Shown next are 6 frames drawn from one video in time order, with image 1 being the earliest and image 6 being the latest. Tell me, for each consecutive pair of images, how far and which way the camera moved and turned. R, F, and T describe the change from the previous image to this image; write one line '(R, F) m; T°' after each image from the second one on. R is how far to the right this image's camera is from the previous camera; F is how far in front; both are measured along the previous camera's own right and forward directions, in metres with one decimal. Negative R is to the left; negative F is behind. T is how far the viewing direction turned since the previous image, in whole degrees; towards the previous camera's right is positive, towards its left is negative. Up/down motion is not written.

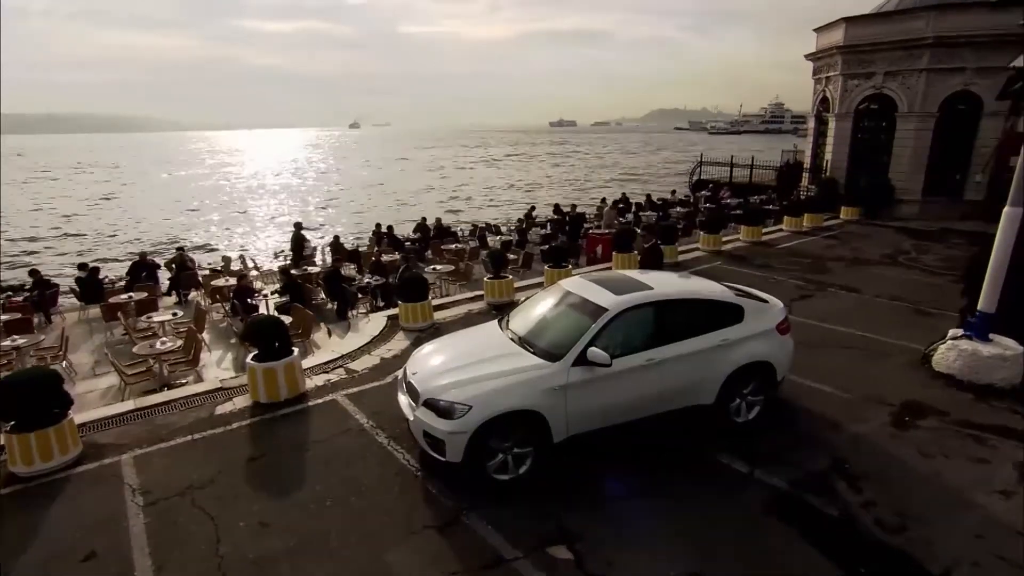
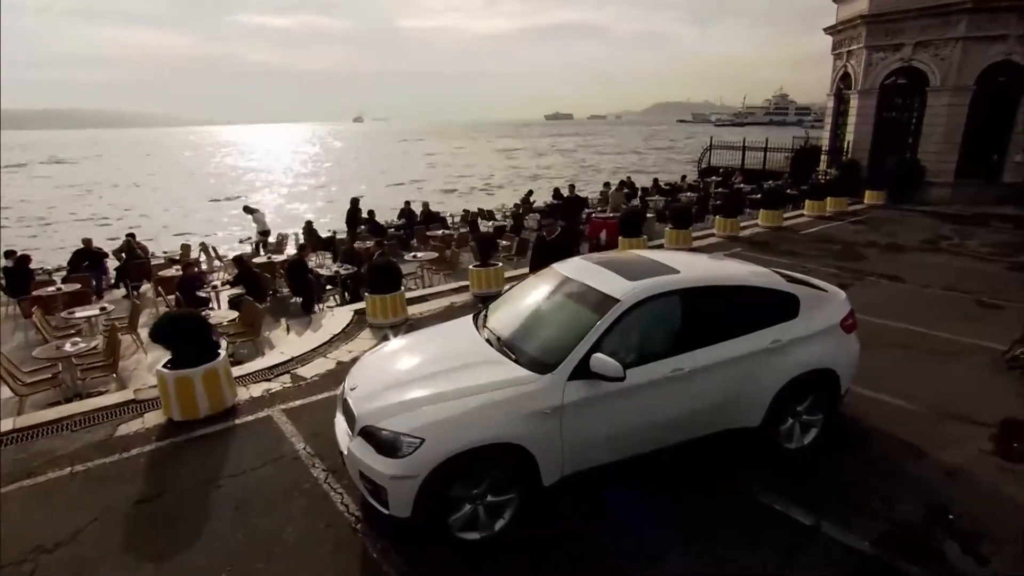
(+0.2, +1.7) m; 0°
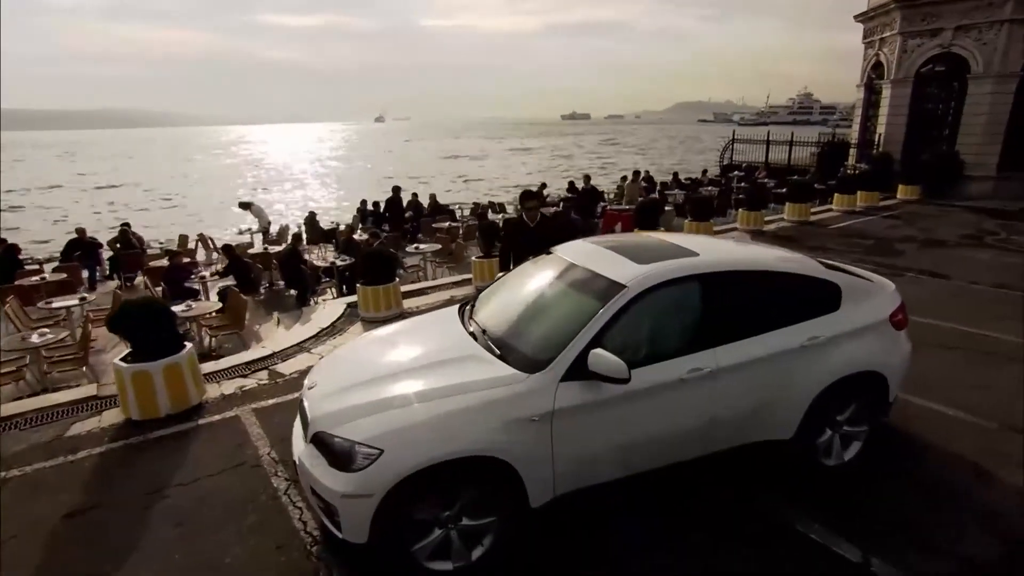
(+0.2, +0.7) m; -2°
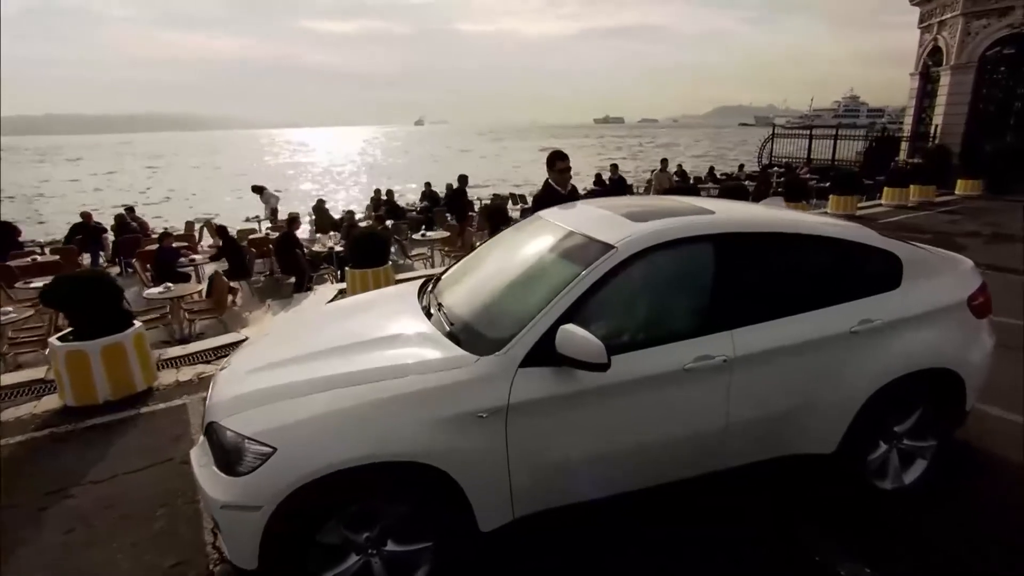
(+0.4, +0.8) m; -3°
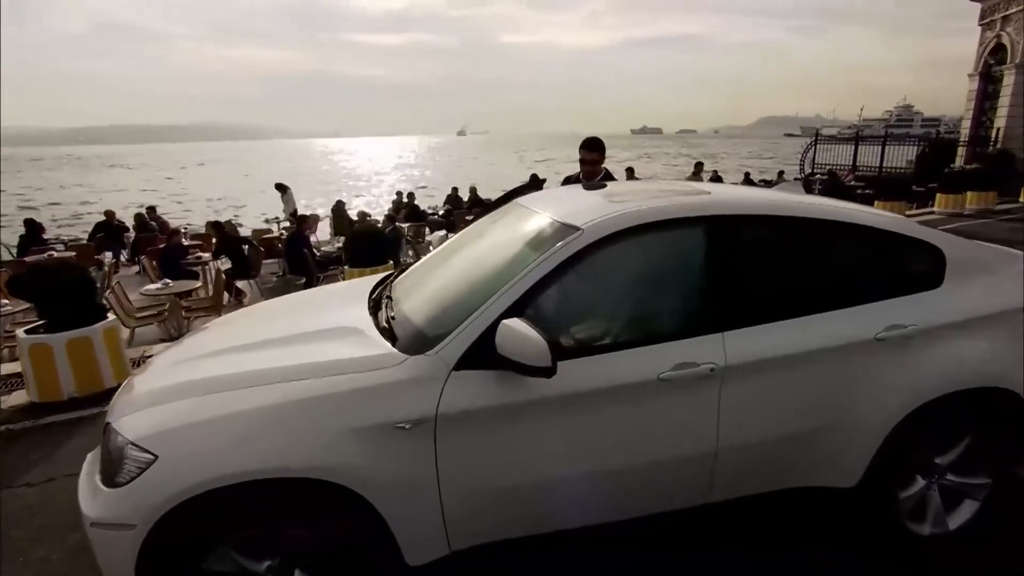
(+0.4, +0.5) m; -4°
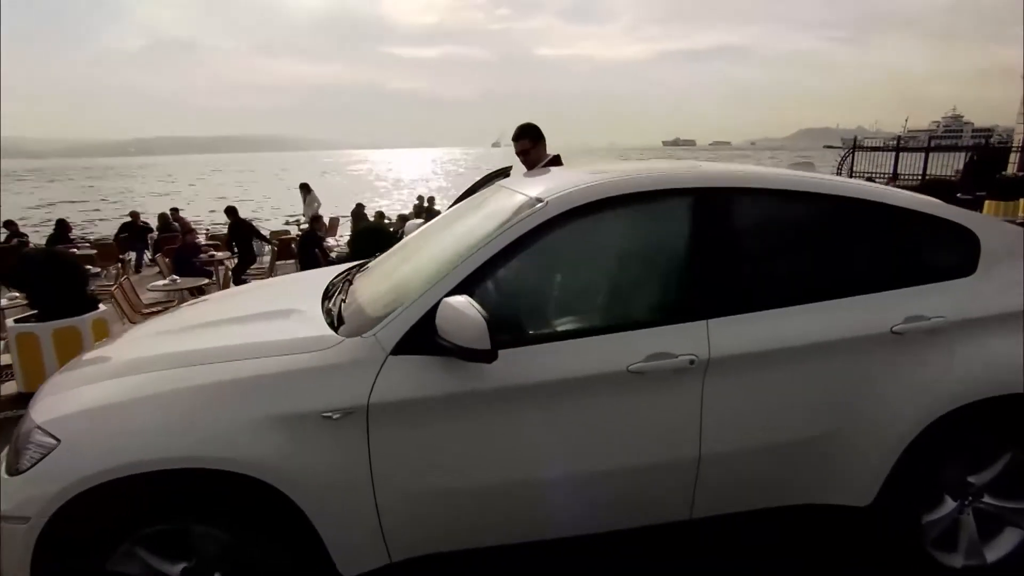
(+0.3, +0.3) m; -3°
